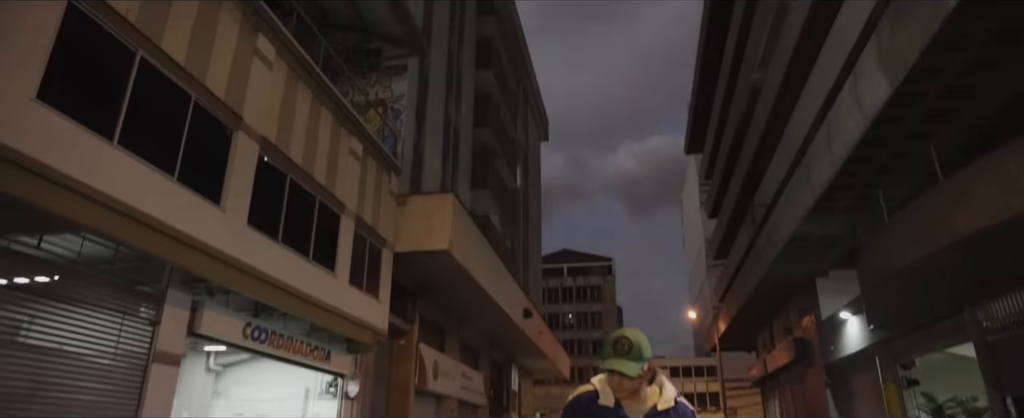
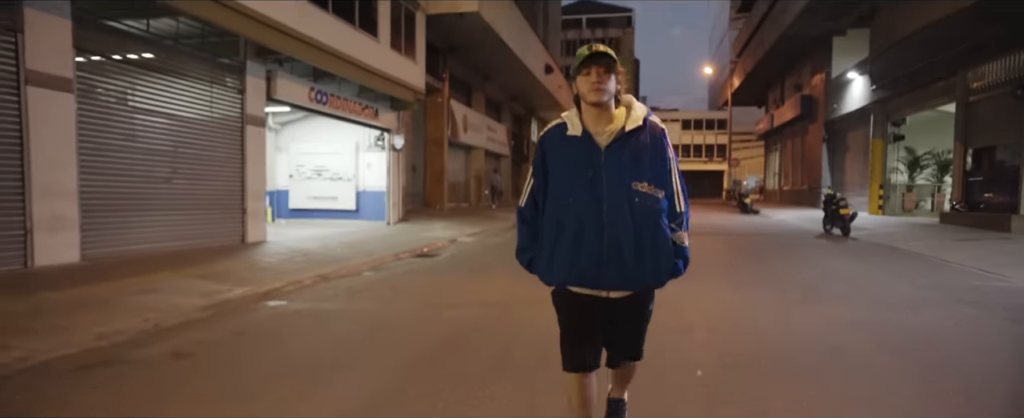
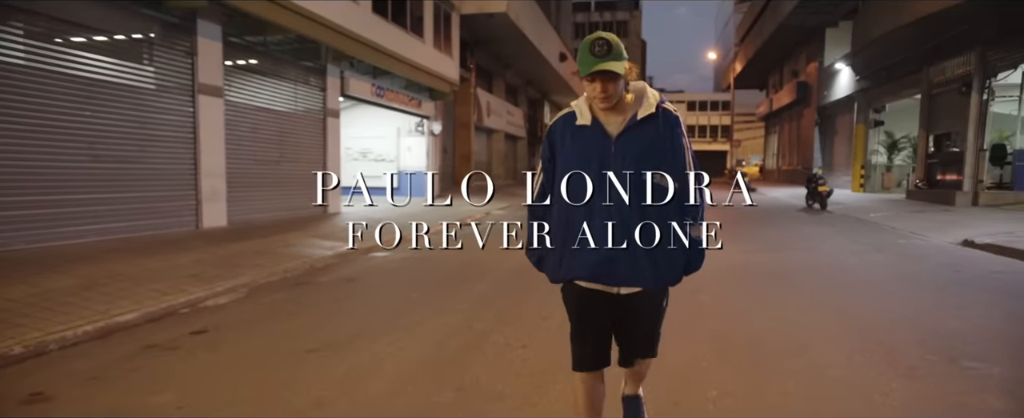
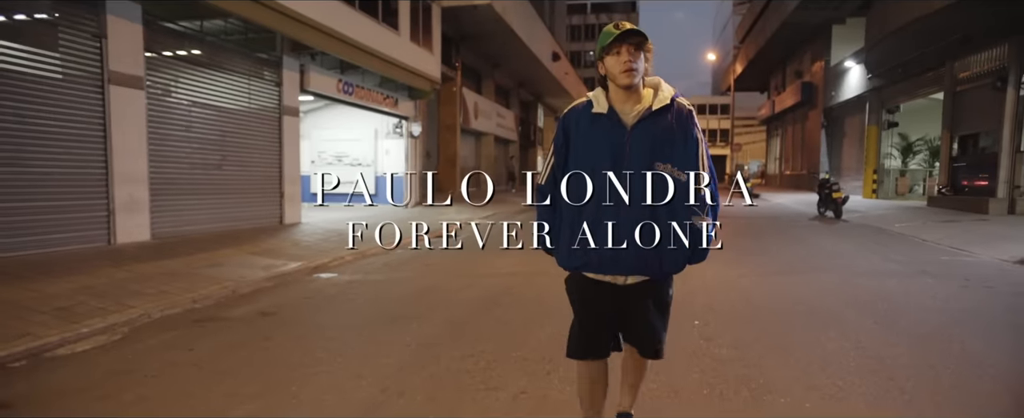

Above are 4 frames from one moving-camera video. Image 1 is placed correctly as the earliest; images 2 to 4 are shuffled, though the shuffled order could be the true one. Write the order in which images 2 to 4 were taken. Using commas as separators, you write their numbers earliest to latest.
2, 4, 3
